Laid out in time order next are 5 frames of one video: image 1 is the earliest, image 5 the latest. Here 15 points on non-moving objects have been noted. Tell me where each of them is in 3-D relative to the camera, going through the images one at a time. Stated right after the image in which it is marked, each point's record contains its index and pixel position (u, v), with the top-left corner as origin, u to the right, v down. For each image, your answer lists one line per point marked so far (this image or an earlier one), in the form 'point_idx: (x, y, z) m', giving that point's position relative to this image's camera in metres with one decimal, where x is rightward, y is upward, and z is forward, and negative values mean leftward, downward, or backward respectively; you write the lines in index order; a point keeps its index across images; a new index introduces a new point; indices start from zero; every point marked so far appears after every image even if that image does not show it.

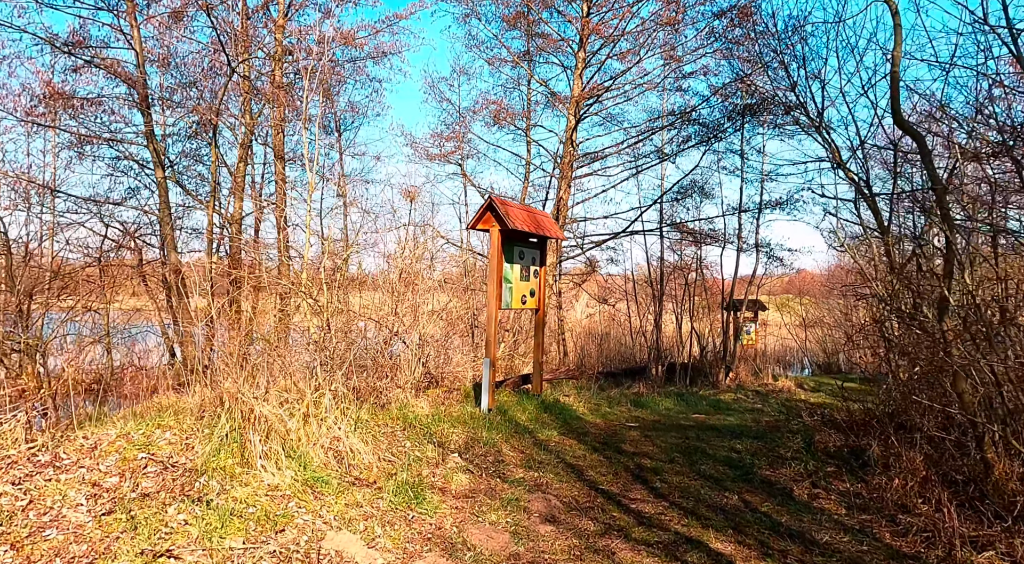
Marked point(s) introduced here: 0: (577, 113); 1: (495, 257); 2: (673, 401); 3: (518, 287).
0: (+1.6, +4.1, +15.6) m
1: (-0.2, +0.3, +6.6) m
2: (+2.9, -2.2, +11.8) m
3: (0.0, -0.1, +7.0) m
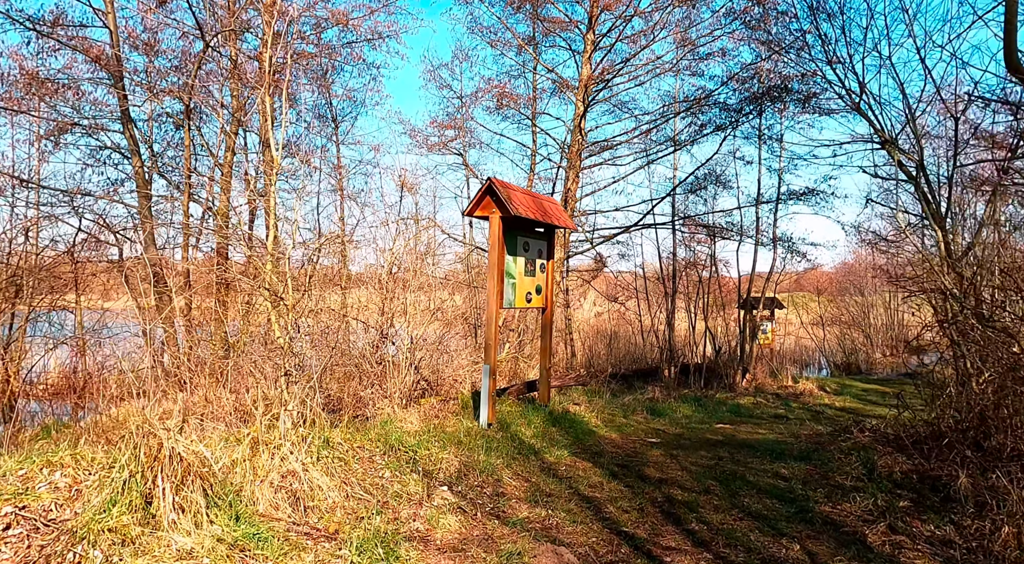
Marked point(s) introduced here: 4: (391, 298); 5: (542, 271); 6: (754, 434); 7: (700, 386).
0: (+1.7, +4.2, +14.7) m
1: (-0.1, +0.3, +5.7) m
2: (+3.0, -2.1, +10.9) m
3: (+0.1, 0.0, +6.1) m
4: (-1.6, -0.2, +8.3) m
5: (+0.3, +0.1, +6.6) m
6: (+2.6, -1.6, +6.8) m
7: (+4.4, -2.5, +15.4) m
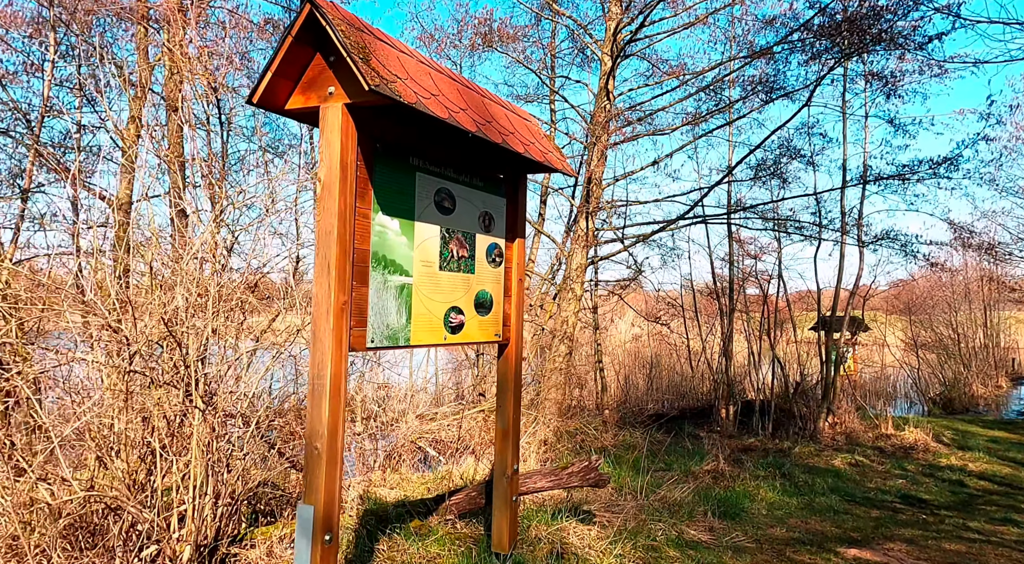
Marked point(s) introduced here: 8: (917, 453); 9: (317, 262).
0: (+1.8, +3.9, +11.1) m
1: (-0.6, +0.3, +2.1) m
2: (+2.9, -2.3, +7.1) m
3: (-0.3, 0.0, +2.5) m
4: (-1.9, -0.3, +4.8) m
5: (-0.1, +0.1, +3.0) m
6: (+2.2, -1.6, +3.0) m
7: (+4.6, -2.7, +11.5) m
8: (+7.0, -2.9, +11.1) m
9: (-0.6, +0.1, +2.1) m
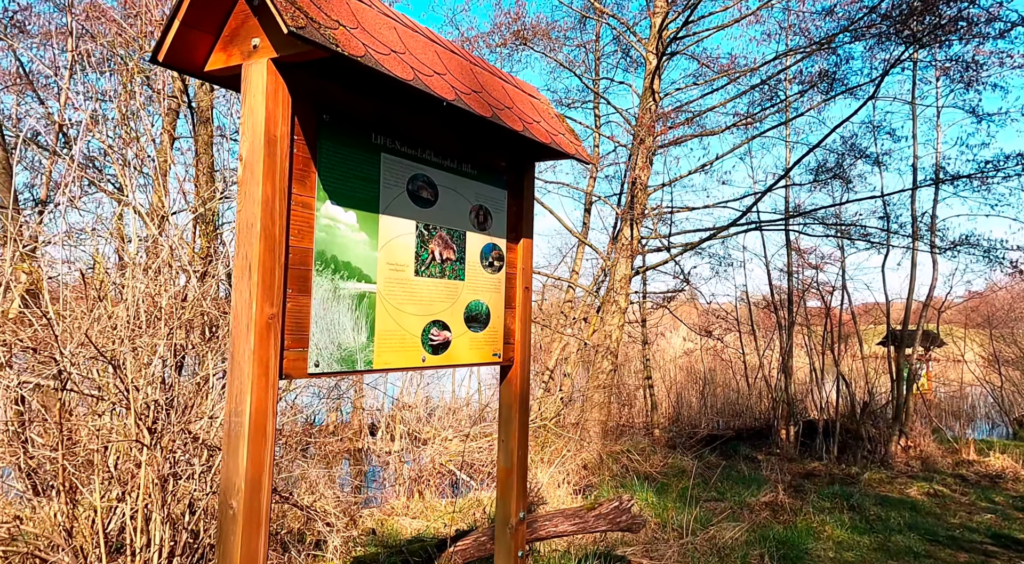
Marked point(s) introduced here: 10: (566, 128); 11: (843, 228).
0: (+2.4, +3.7, +10.4) m
1: (-0.6, +0.3, +1.7) m
2: (+3.2, -2.4, +6.3) m
3: (-0.4, -0.1, +2.0) m
4: (-1.7, -0.4, +4.4) m
5: (-0.1, +0.1, +2.5) m
6: (+2.2, -1.7, +2.3) m
7: (+5.2, -2.9, +10.5) m
8: (+7.6, -3.1, +9.9) m
9: (-0.7, 0.0, +1.7) m
10: (+0.2, +0.7, +2.8) m
11: (+5.4, +0.9, +10.6) m
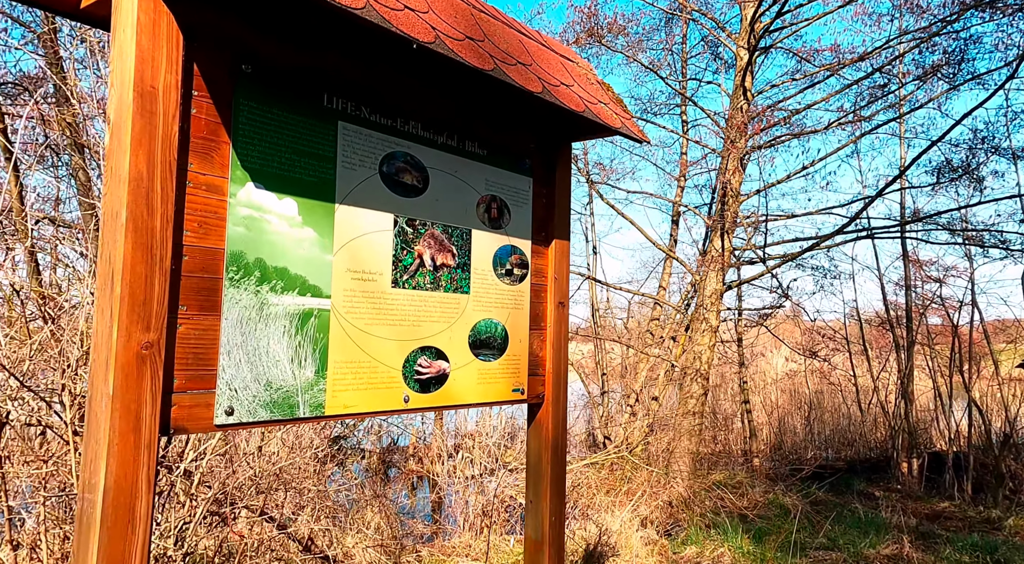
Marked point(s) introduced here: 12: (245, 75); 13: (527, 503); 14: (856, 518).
0: (+3.5, +3.5, +9.5) m
1: (-0.7, +0.3, +1.2) m
2: (+3.8, -2.5, +5.1) m
3: (-0.3, -0.1, +1.5) m
4: (-1.3, -0.5, +4.0) m
5: (0.0, 0.0, +1.9) m
6: (+2.2, -1.7, +1.4) m
7: (+6.4, -3.1, +9.0) m
8: (+8.7, -3.2, +8.1) m
9: (-0.7, 0.0, +1.2) m
10: (+0.3, +0.6, +2.2) m
11: (+6.6, +0.7, +9.2) m
12: (-0.5, +0.4, +1.3) m
13: (+0.1, -0.7, +2.1) m
14: (+3.5, -2.6, +6.8) m
